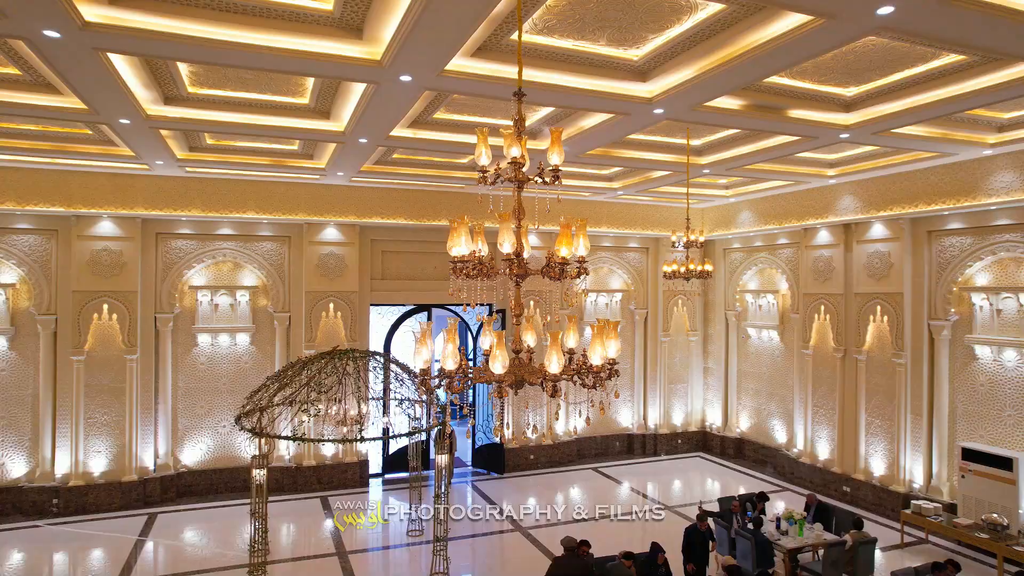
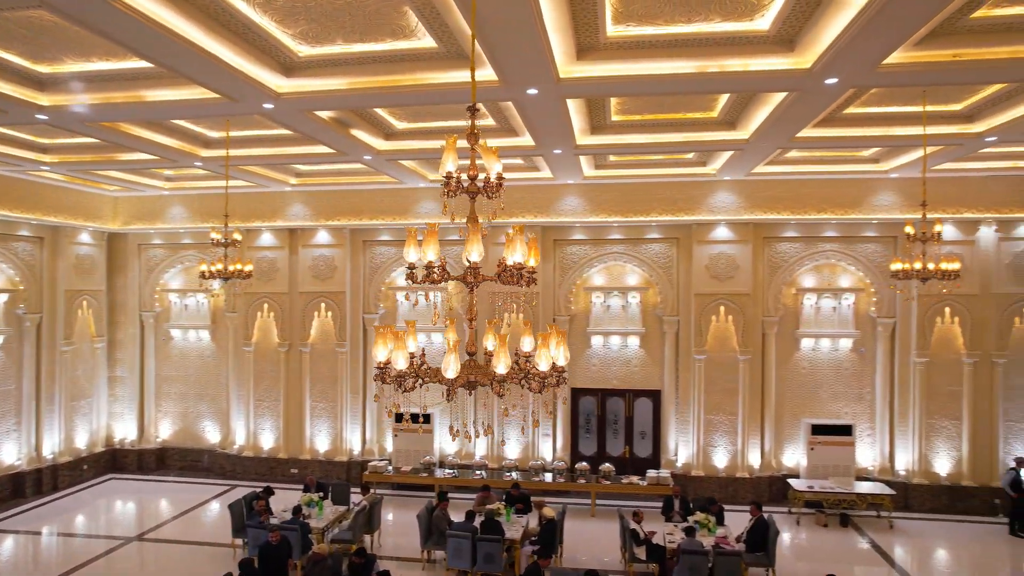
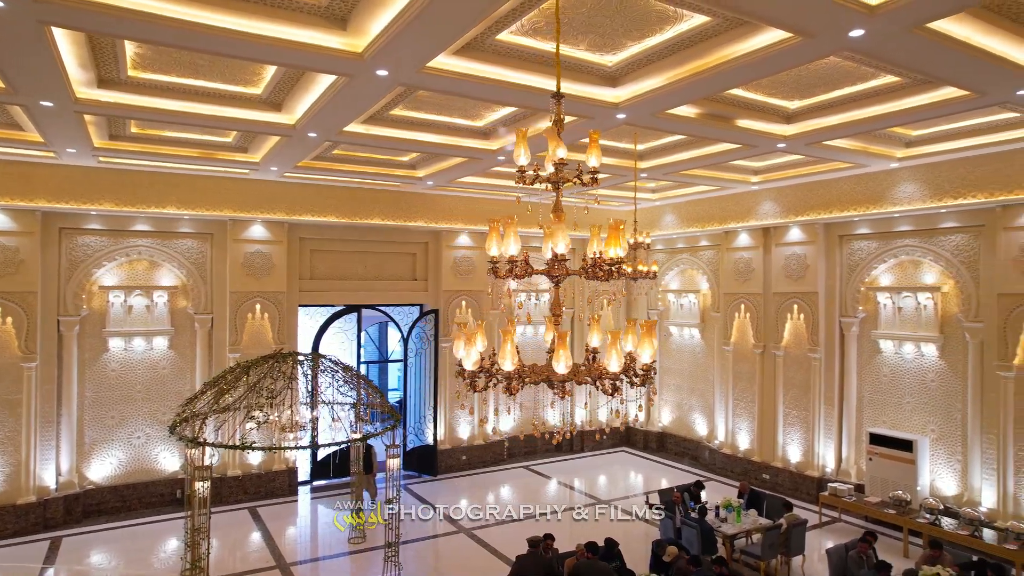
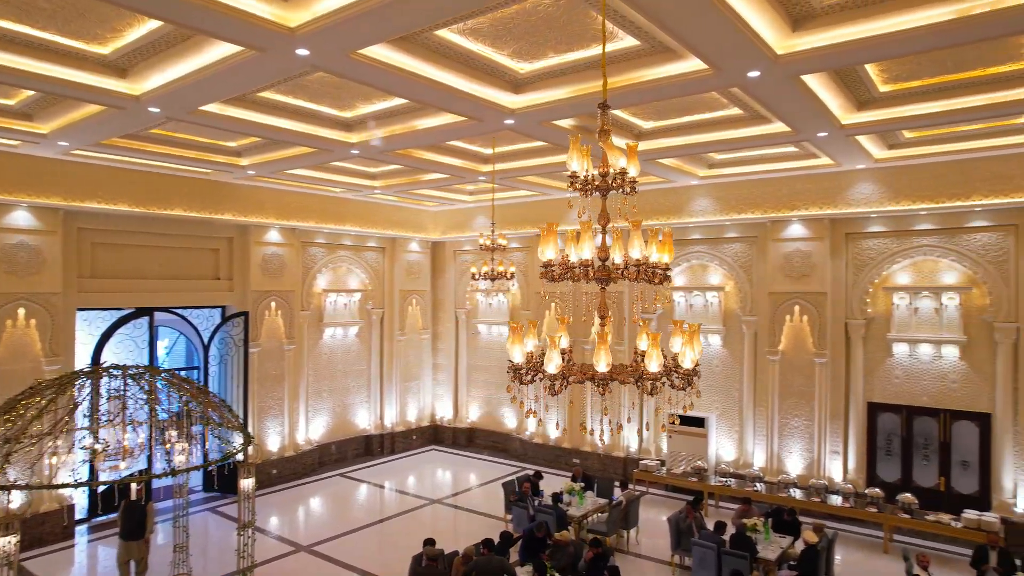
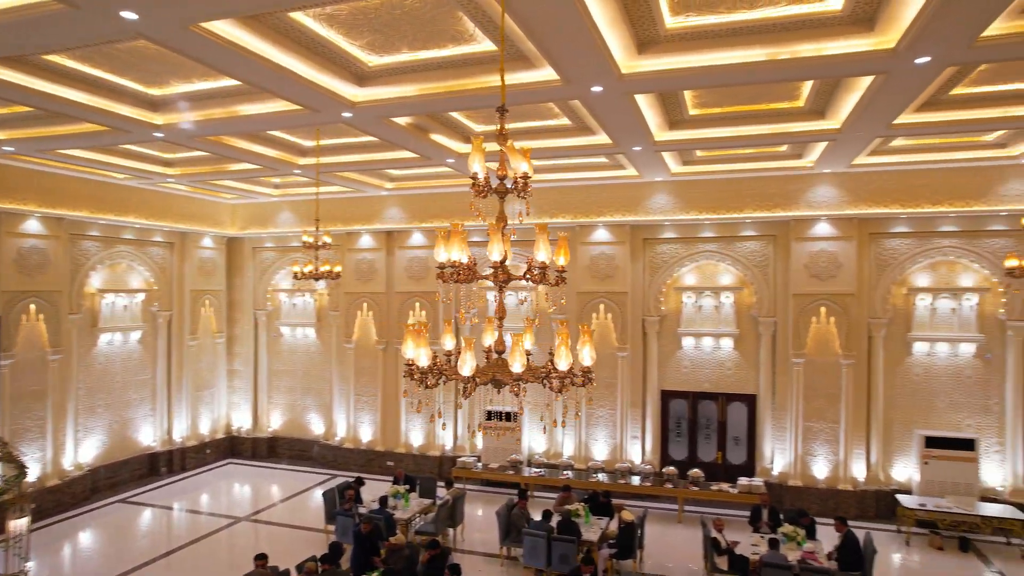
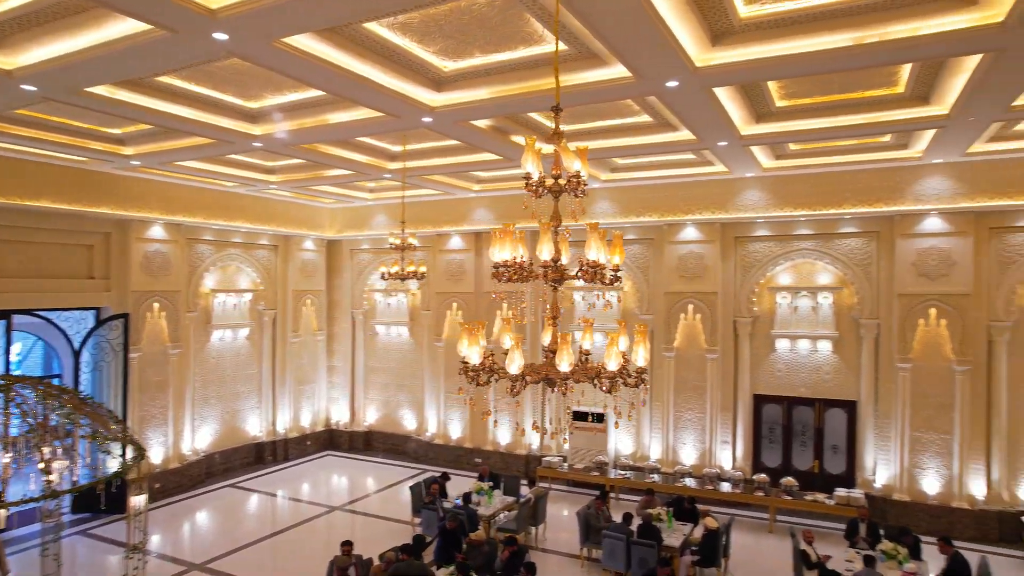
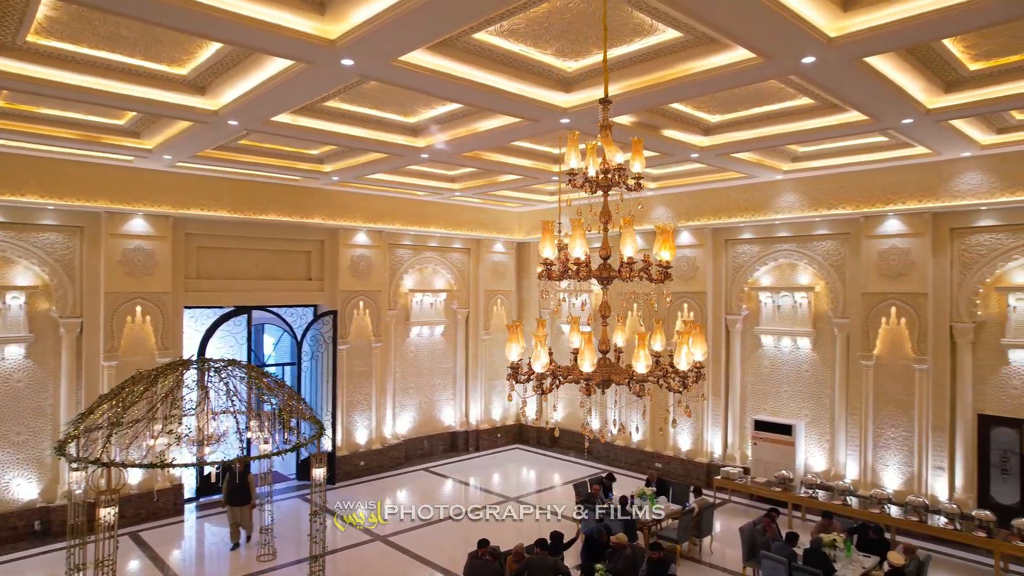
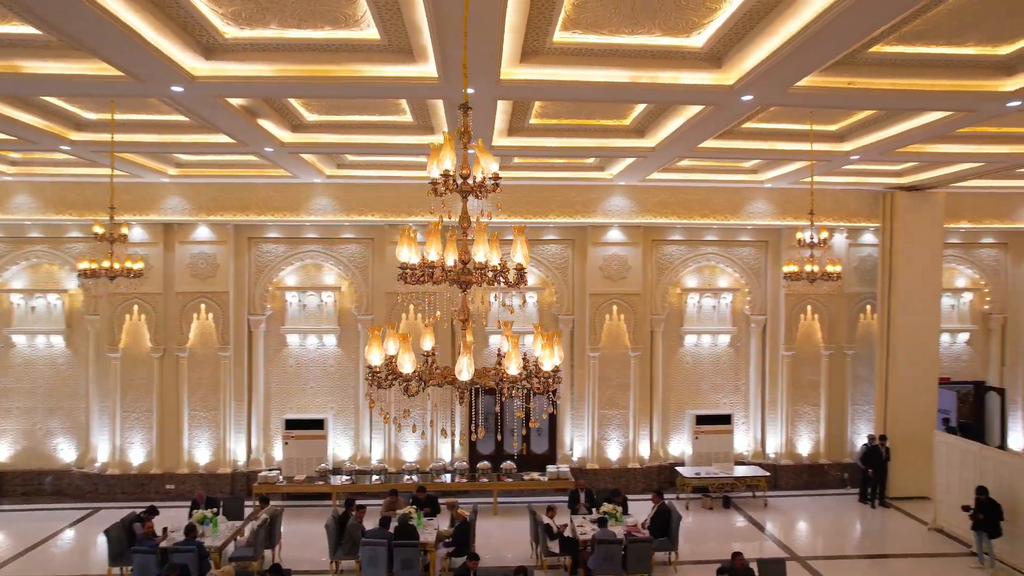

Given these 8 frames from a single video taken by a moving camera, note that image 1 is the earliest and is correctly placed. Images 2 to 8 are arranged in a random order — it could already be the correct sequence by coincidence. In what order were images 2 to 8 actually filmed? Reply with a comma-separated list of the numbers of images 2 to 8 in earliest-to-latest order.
3, 7, 4, 6, 5, 2, 8
